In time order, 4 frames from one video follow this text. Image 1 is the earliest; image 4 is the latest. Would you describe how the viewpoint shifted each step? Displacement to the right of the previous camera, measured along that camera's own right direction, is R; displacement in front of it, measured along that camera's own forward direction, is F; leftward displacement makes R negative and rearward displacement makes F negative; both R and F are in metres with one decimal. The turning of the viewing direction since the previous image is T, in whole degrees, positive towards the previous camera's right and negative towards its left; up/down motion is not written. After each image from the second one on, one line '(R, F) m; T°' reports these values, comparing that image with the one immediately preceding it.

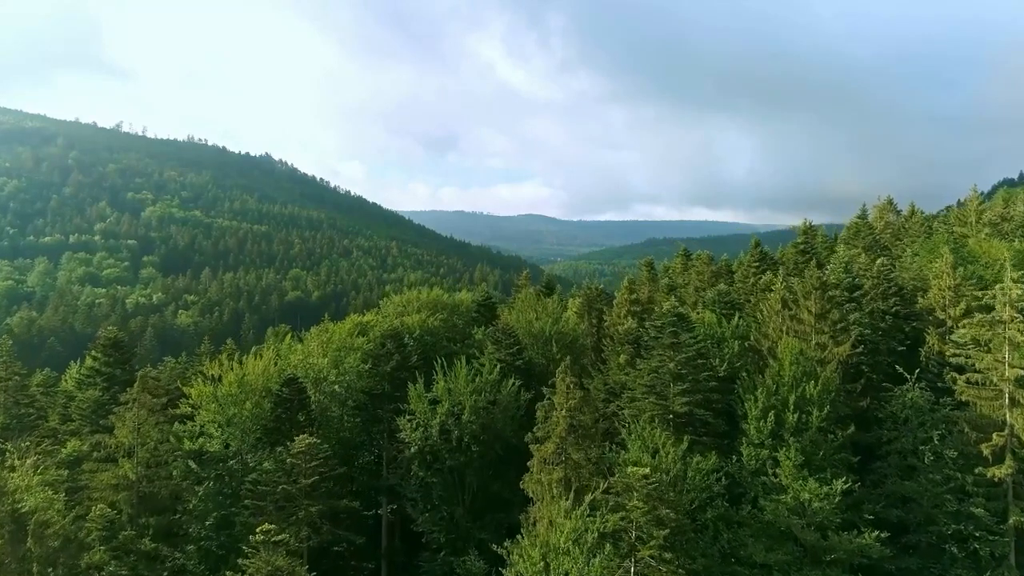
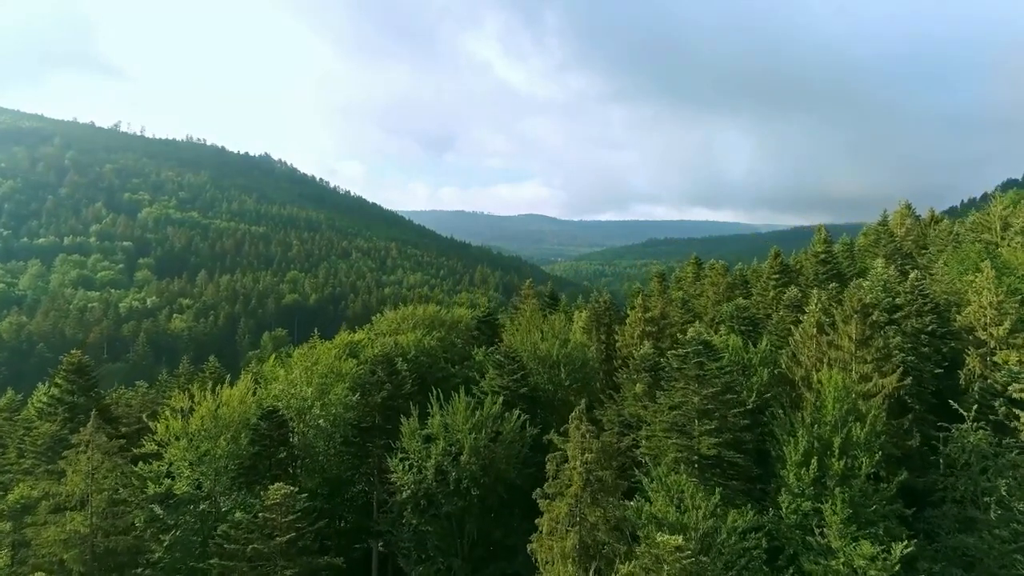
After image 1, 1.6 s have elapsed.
(-0.3, +4.2) m; 0°
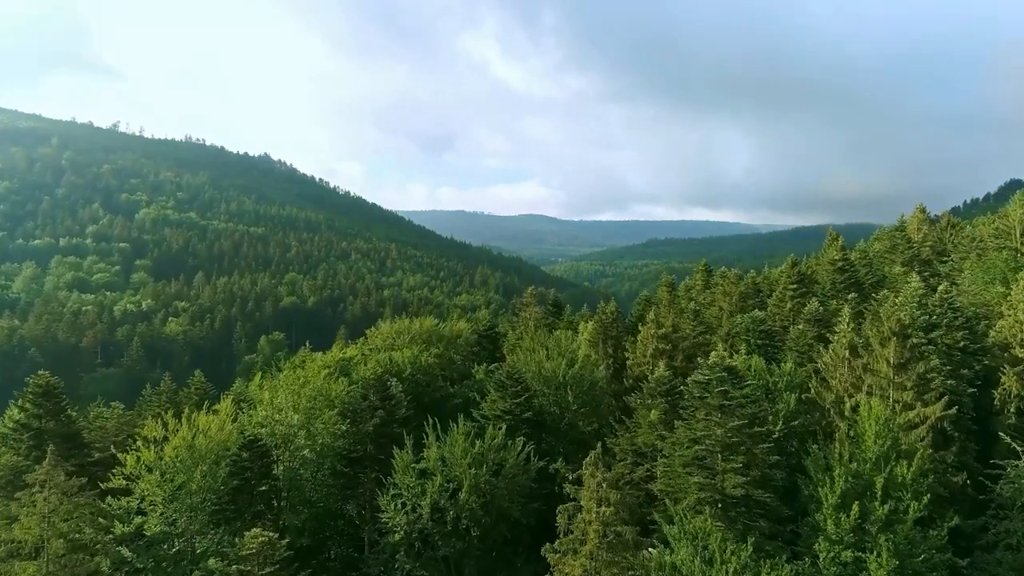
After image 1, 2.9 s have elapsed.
(-0.2, +3.2) m; 0°
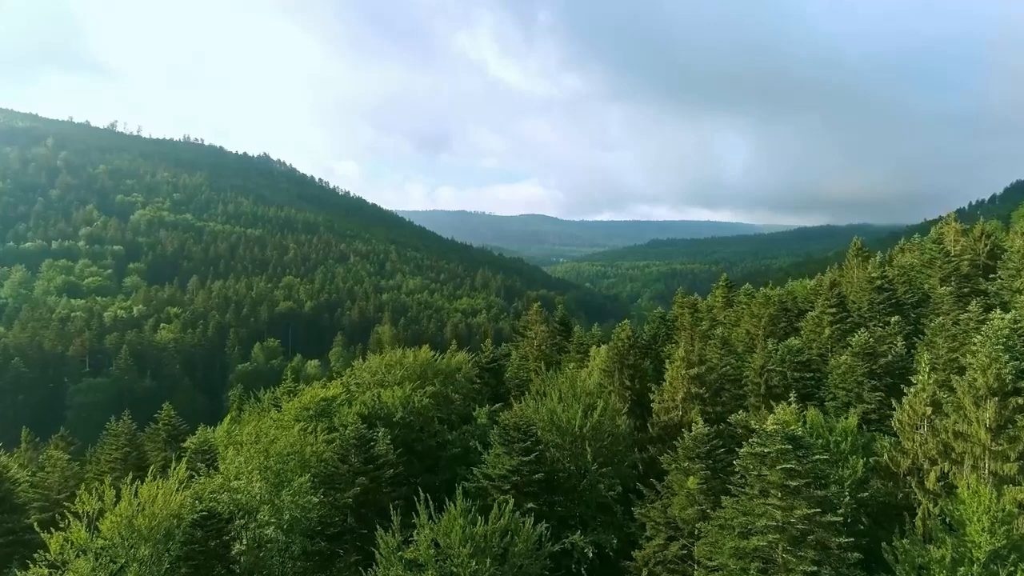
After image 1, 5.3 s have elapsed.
(-0.4, +6.0) m; 0°
